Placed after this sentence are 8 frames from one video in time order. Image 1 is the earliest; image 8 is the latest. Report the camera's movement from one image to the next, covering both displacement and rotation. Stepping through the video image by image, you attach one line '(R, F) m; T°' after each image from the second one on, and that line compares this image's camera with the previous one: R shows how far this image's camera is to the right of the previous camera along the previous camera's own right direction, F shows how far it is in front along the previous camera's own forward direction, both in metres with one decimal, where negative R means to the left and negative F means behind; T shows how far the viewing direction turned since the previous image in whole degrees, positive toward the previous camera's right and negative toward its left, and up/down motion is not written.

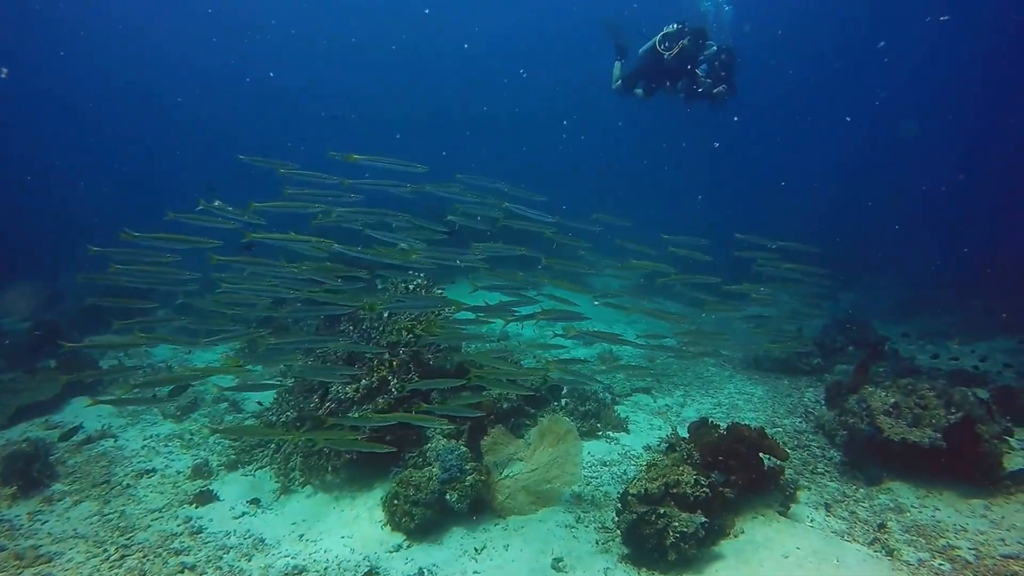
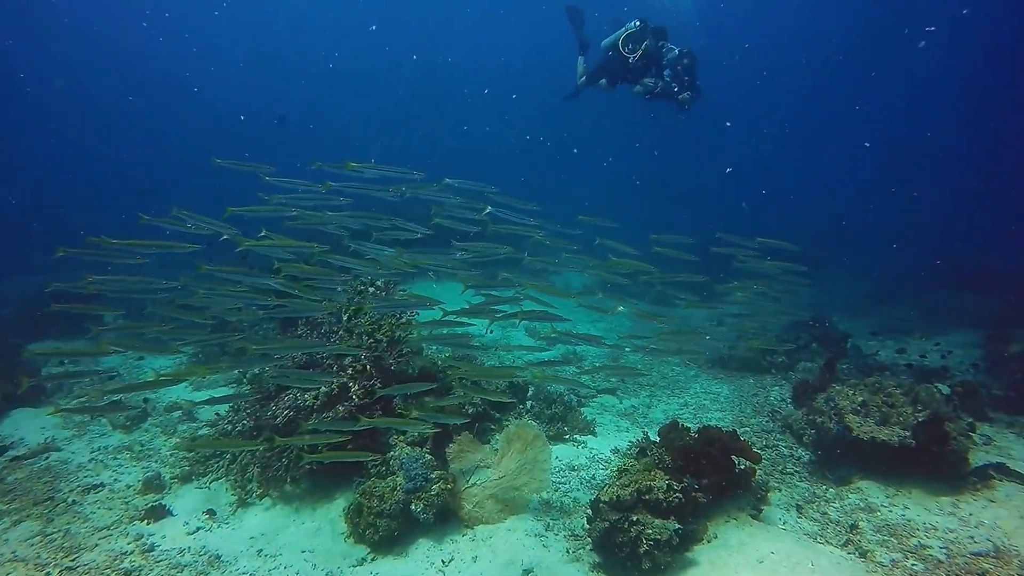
(+0.1, +0.3) m; +3°
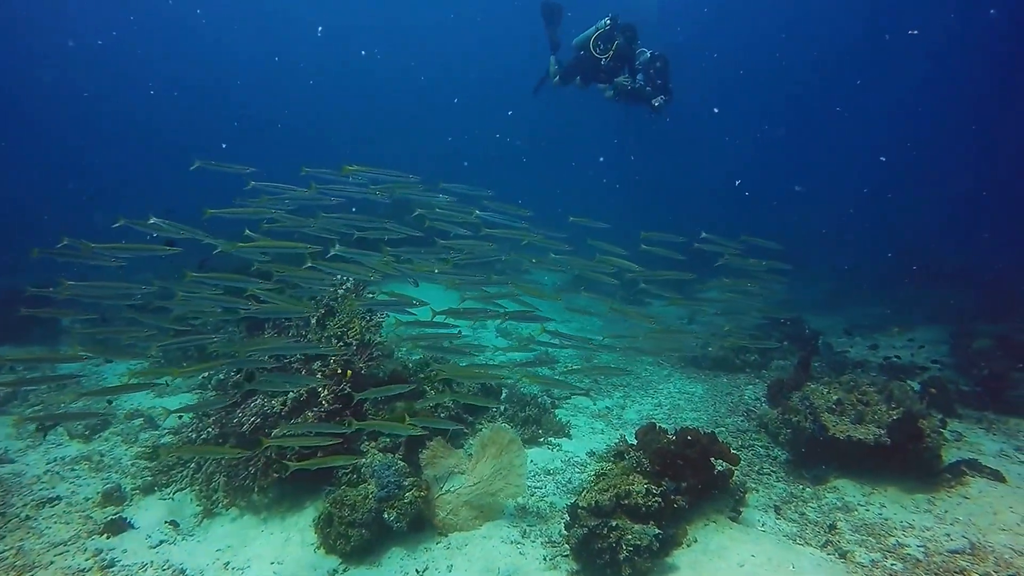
(0.0, +0.2) m; +3°
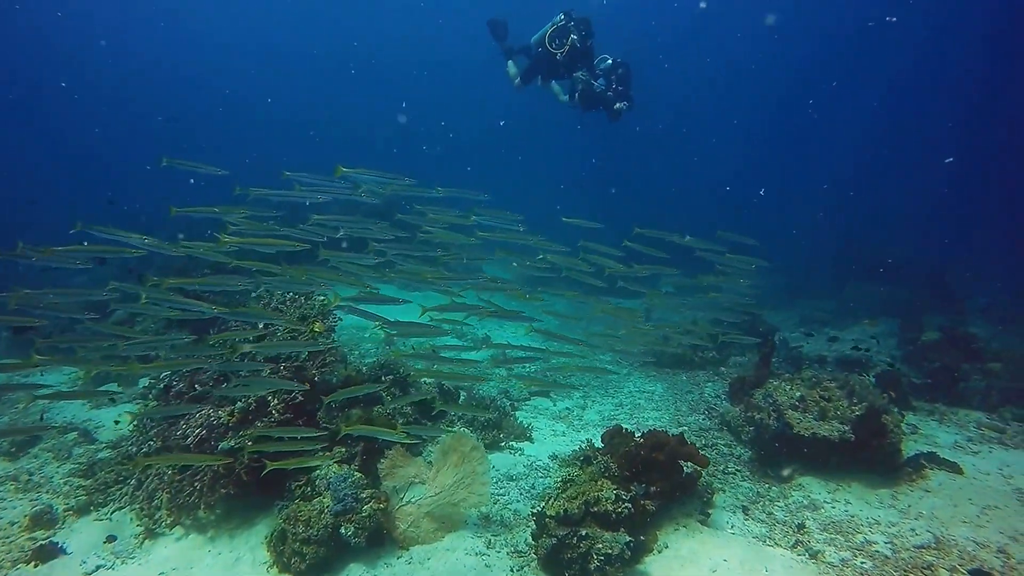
(0.0, +0.3) m; +4°
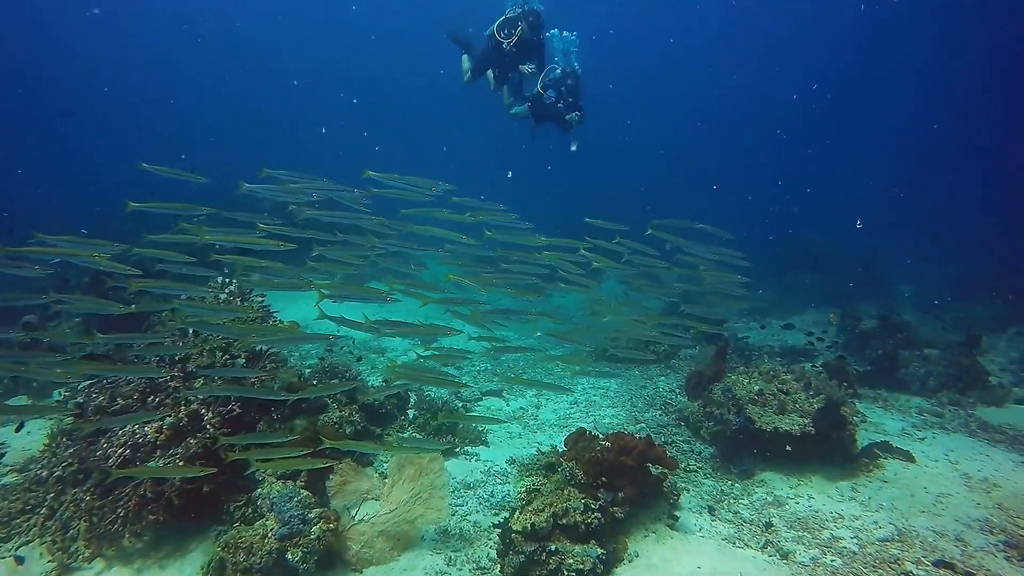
(-0.1, +0.4) m; +6°
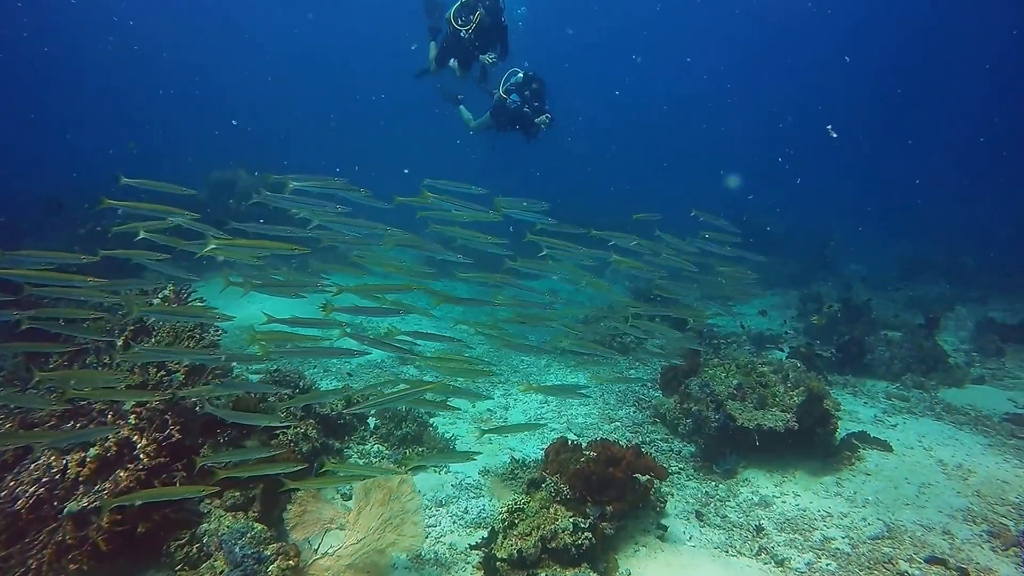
(+2.2, -0.3) m; -17°
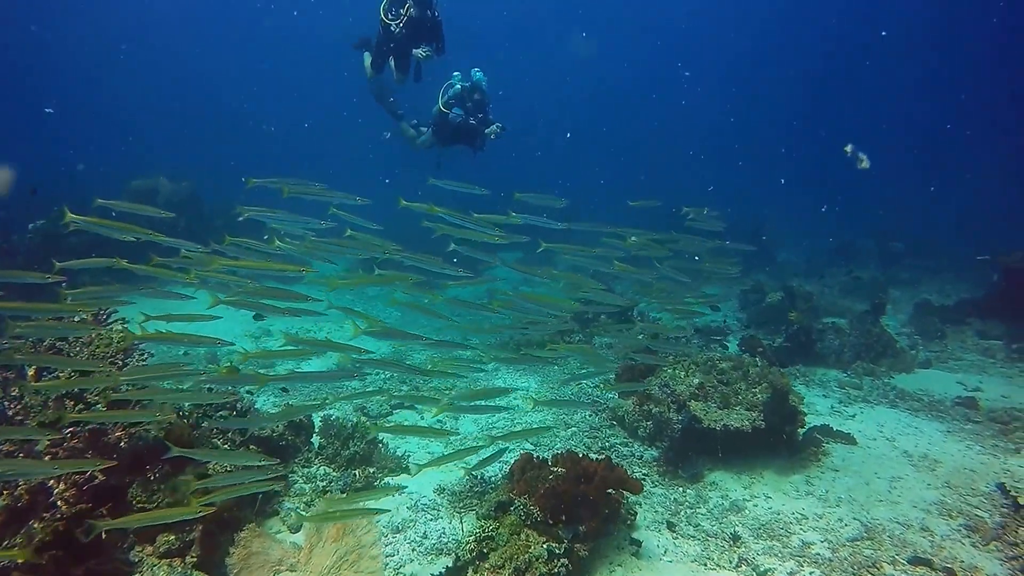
(0.0, +0.3) m; +5°
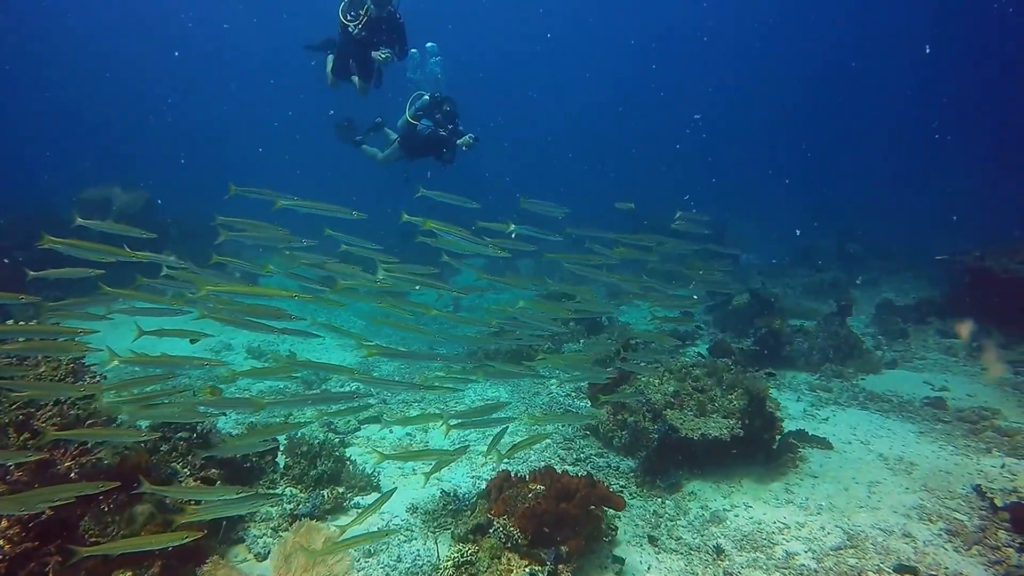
(0.0, +0.1) m; +3°
